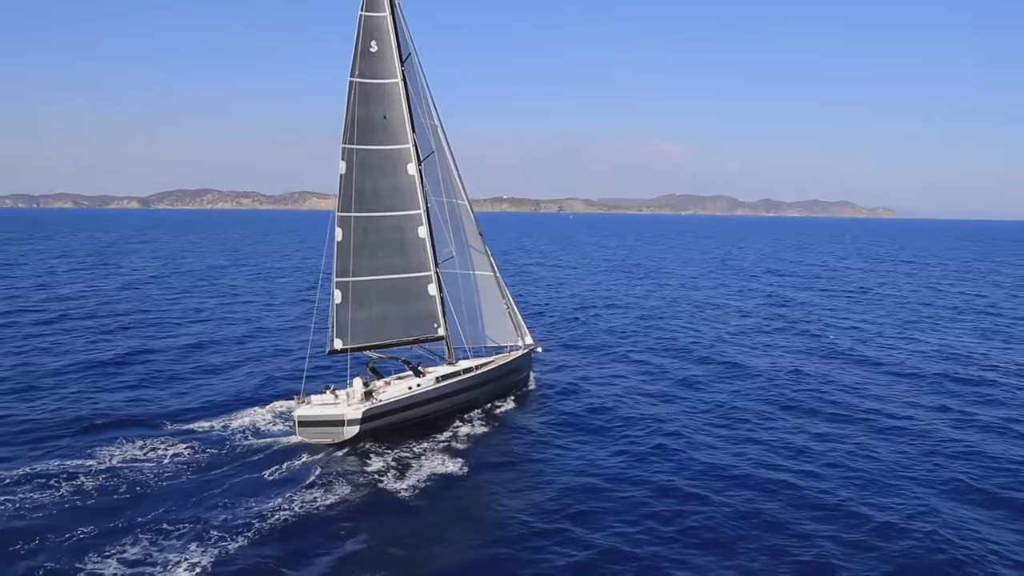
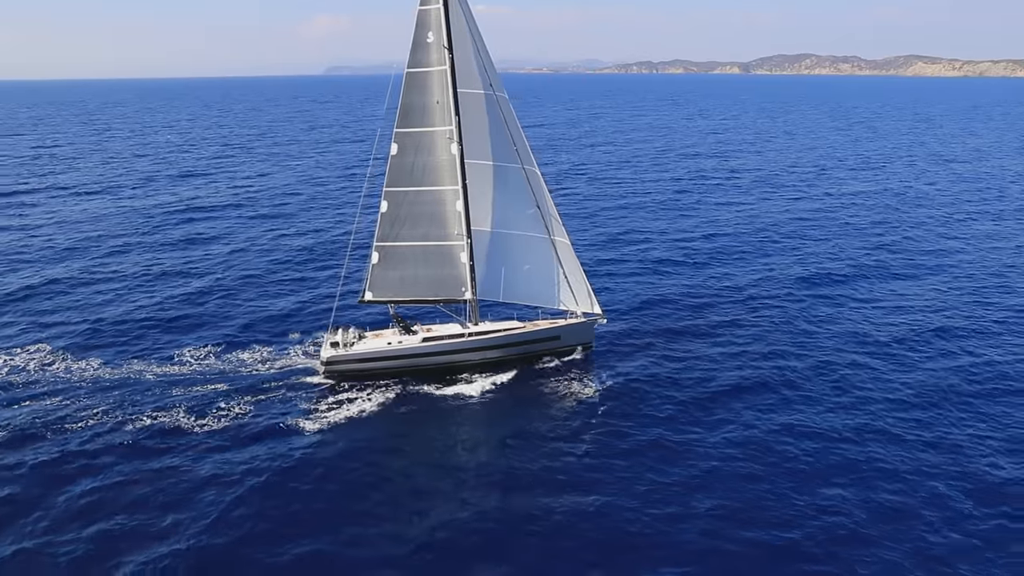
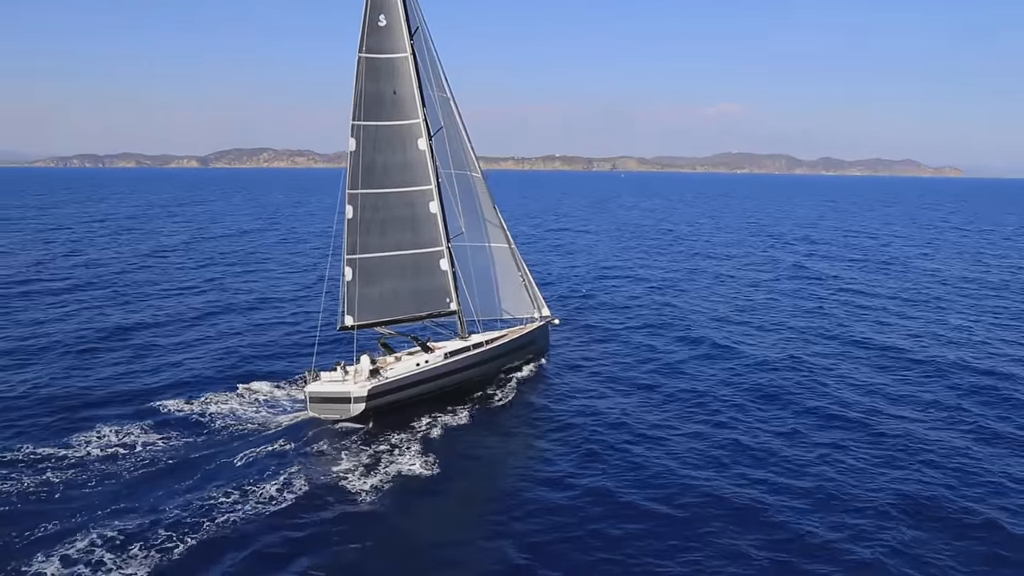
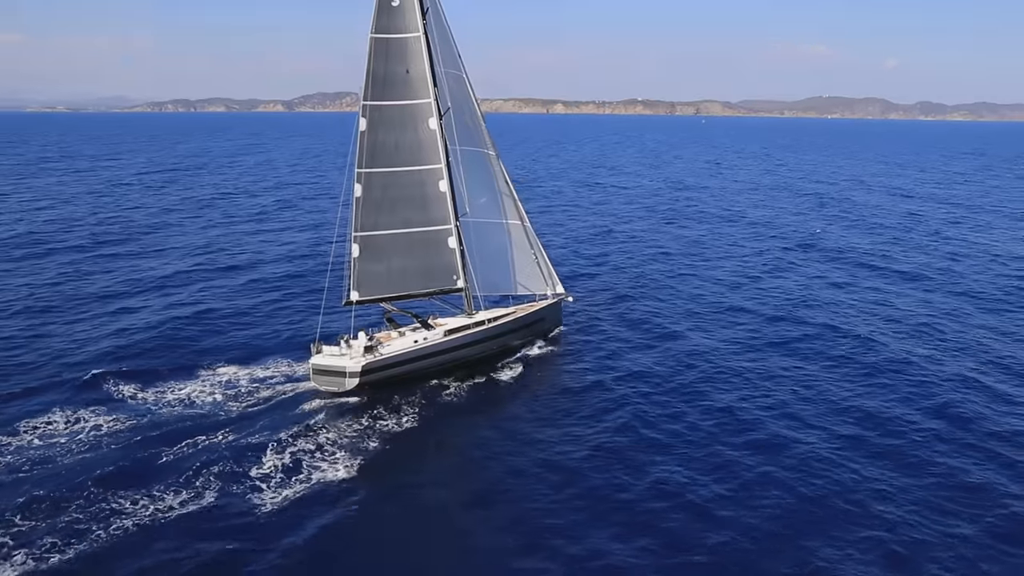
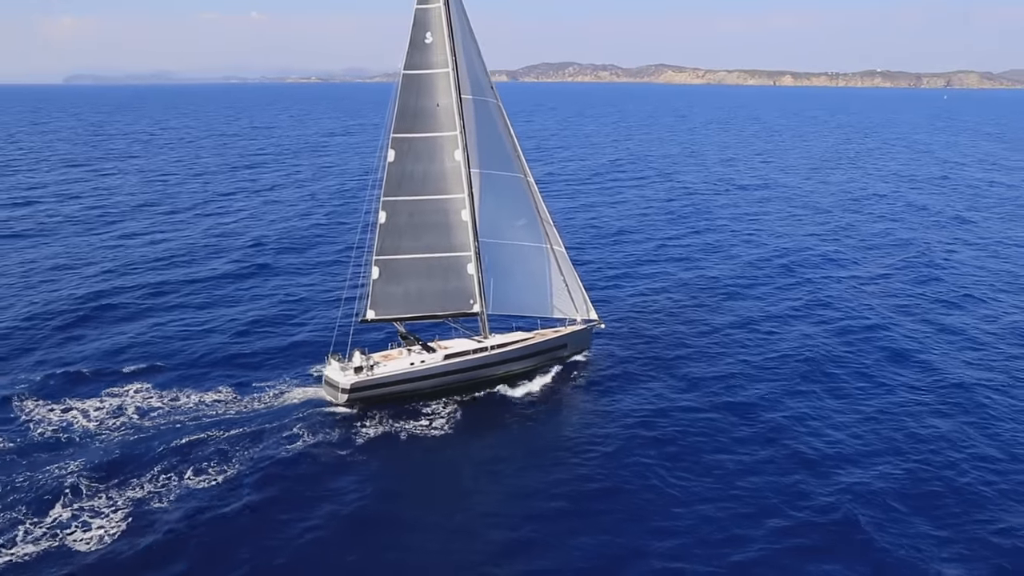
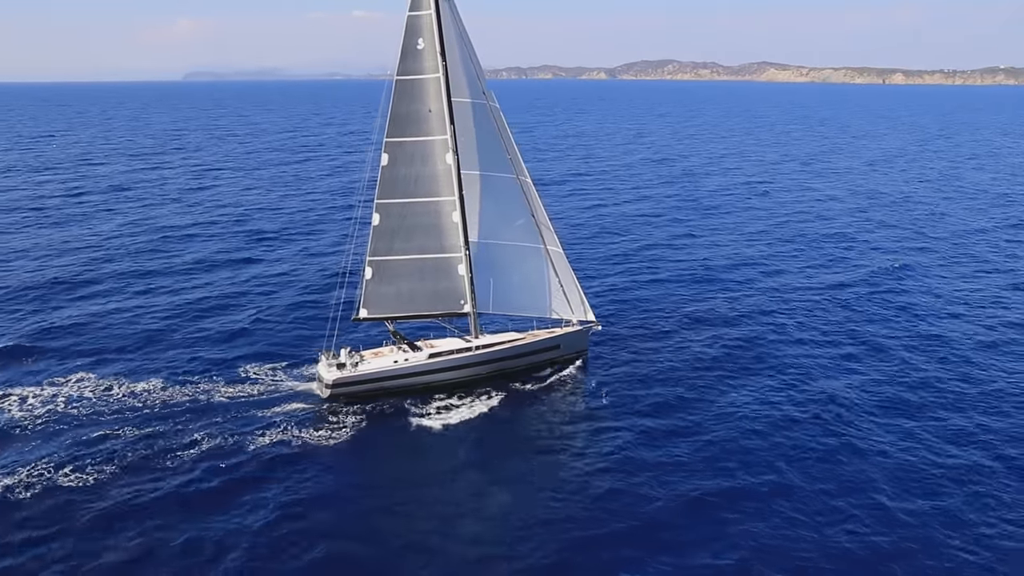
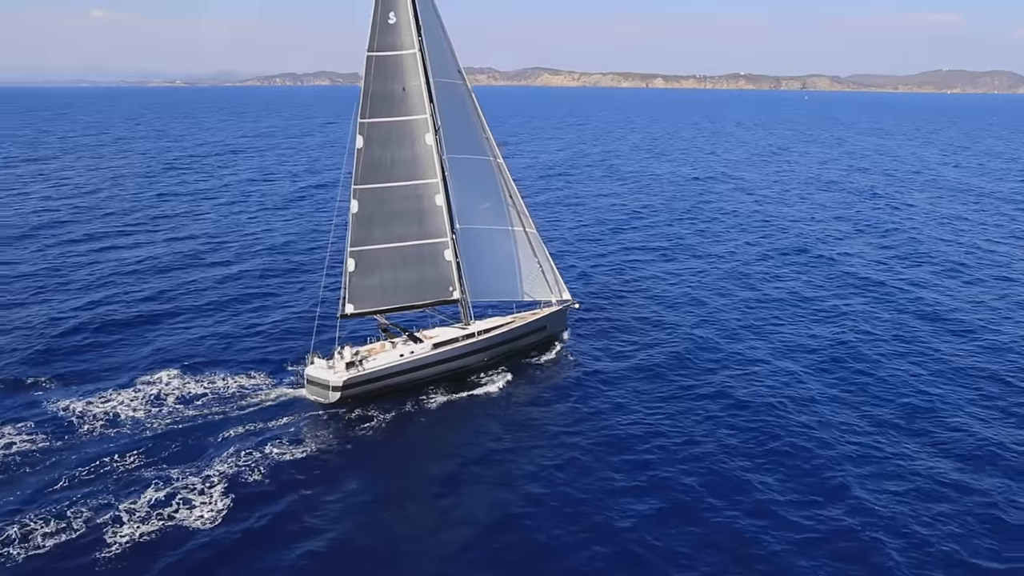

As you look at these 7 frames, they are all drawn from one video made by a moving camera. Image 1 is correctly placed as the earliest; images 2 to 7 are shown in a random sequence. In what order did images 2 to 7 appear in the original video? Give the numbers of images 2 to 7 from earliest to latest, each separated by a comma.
3, 4, 7, 5, 6, 2
